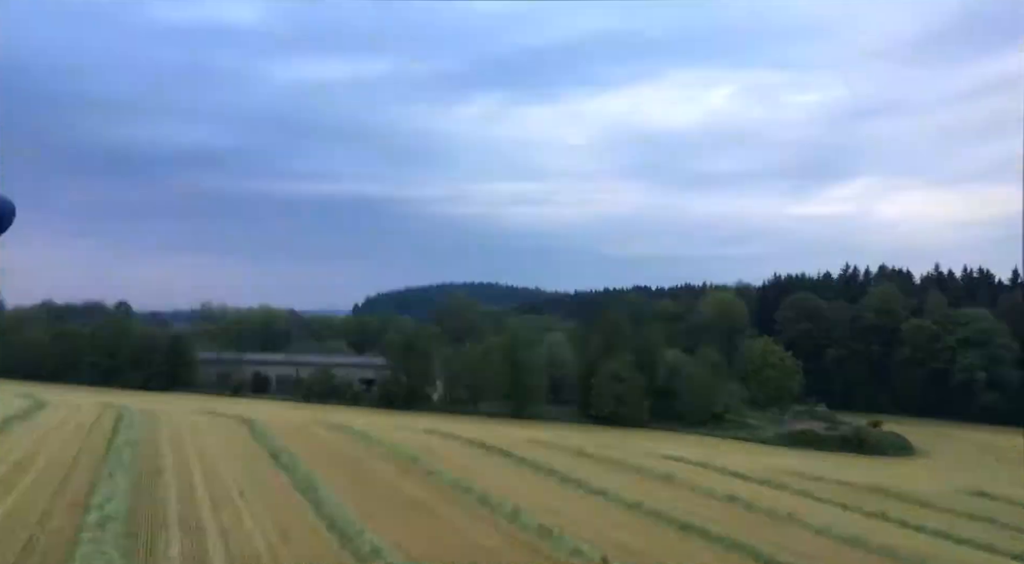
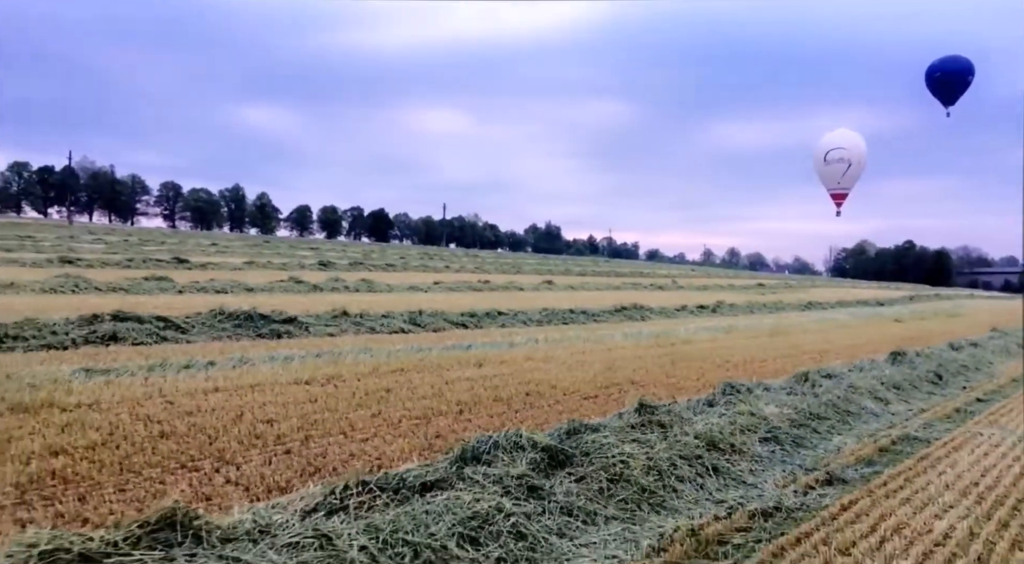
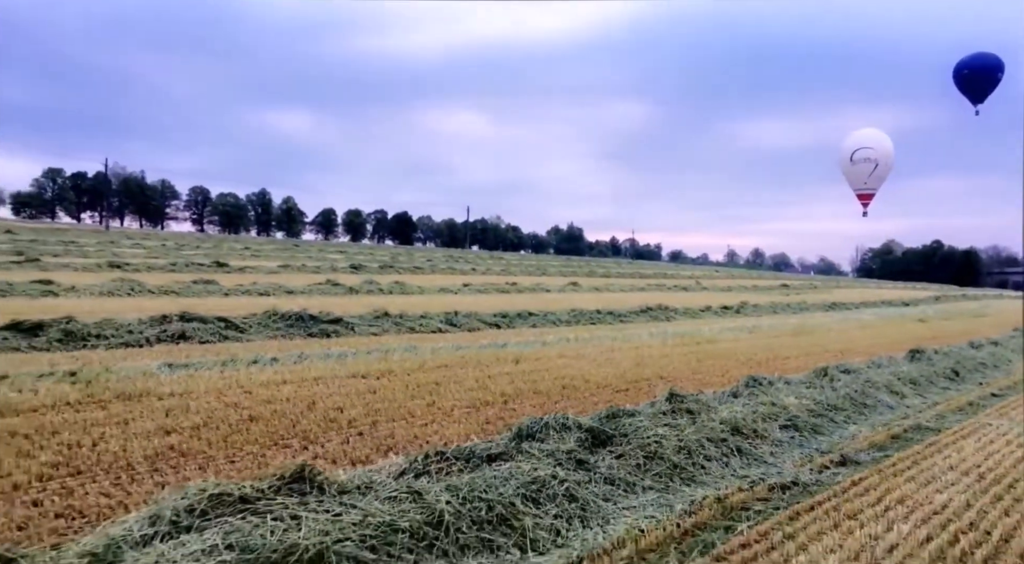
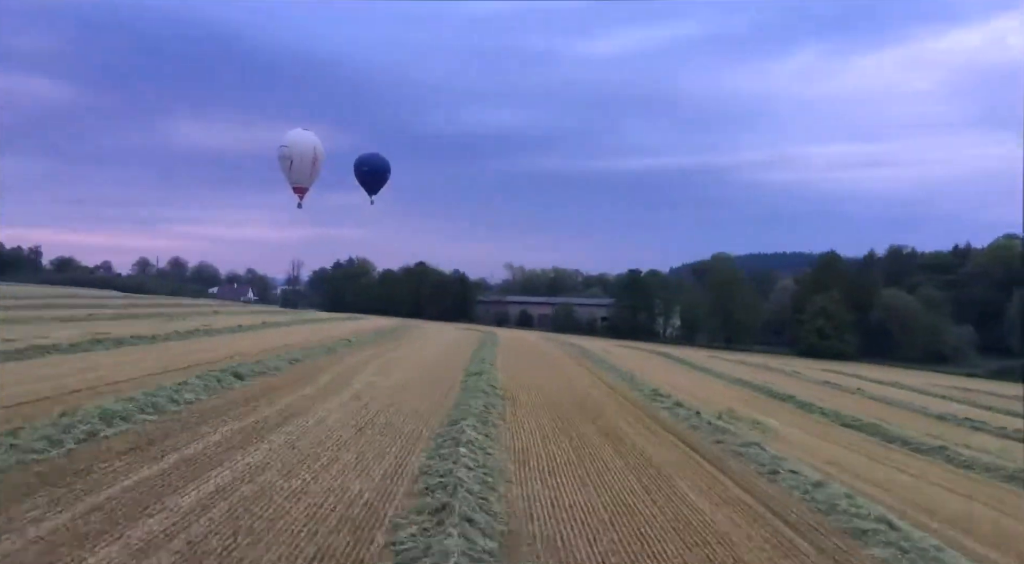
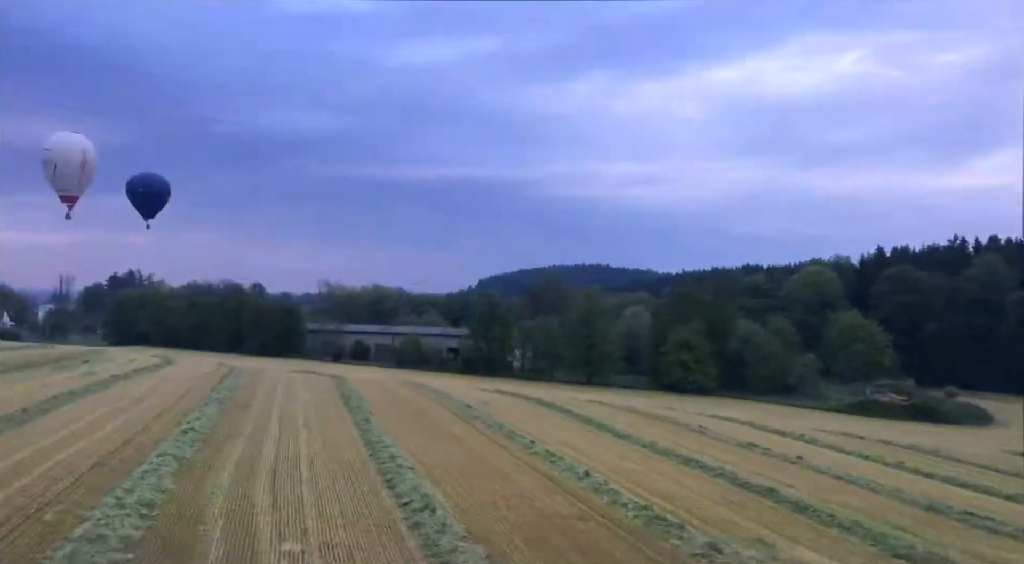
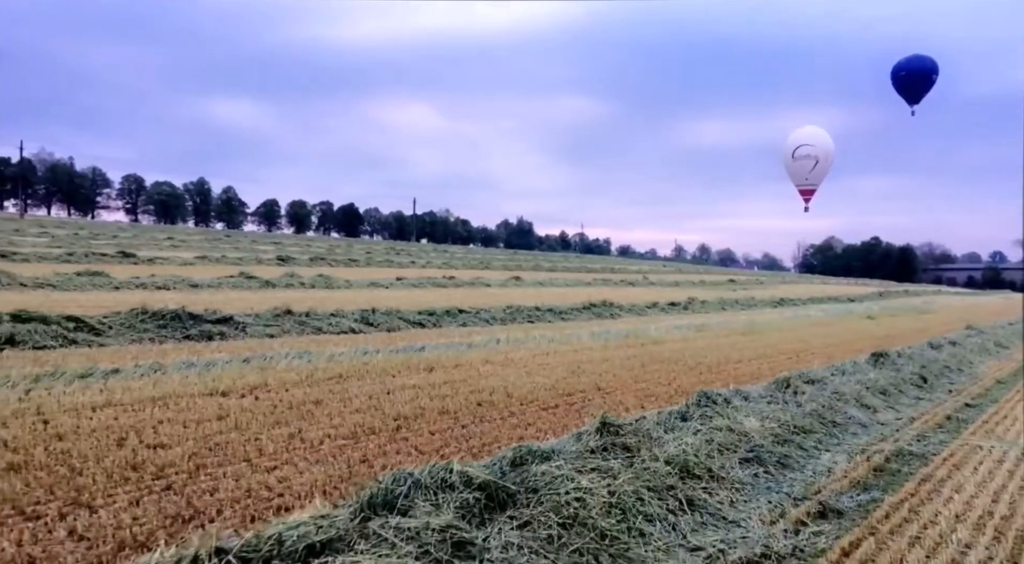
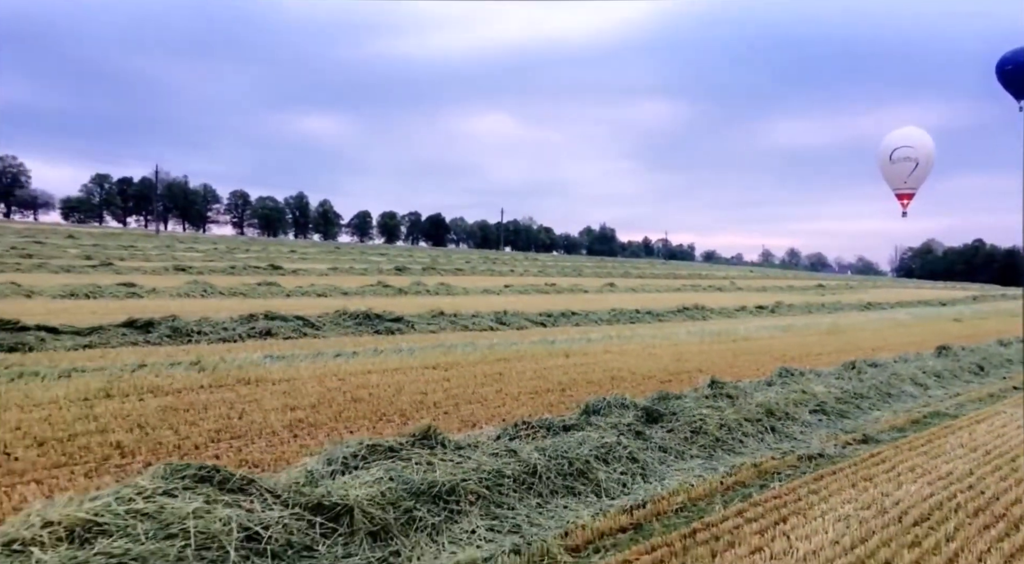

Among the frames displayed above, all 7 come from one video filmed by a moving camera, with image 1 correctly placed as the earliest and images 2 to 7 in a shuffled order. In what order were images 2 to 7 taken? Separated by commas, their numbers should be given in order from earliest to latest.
5, 4, 6, 2, 3, 7
